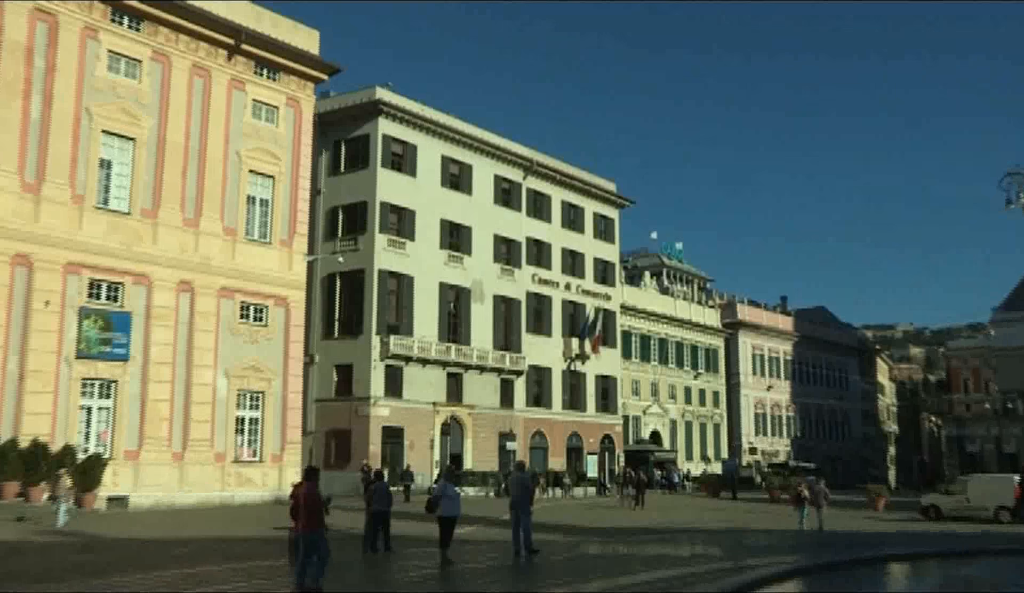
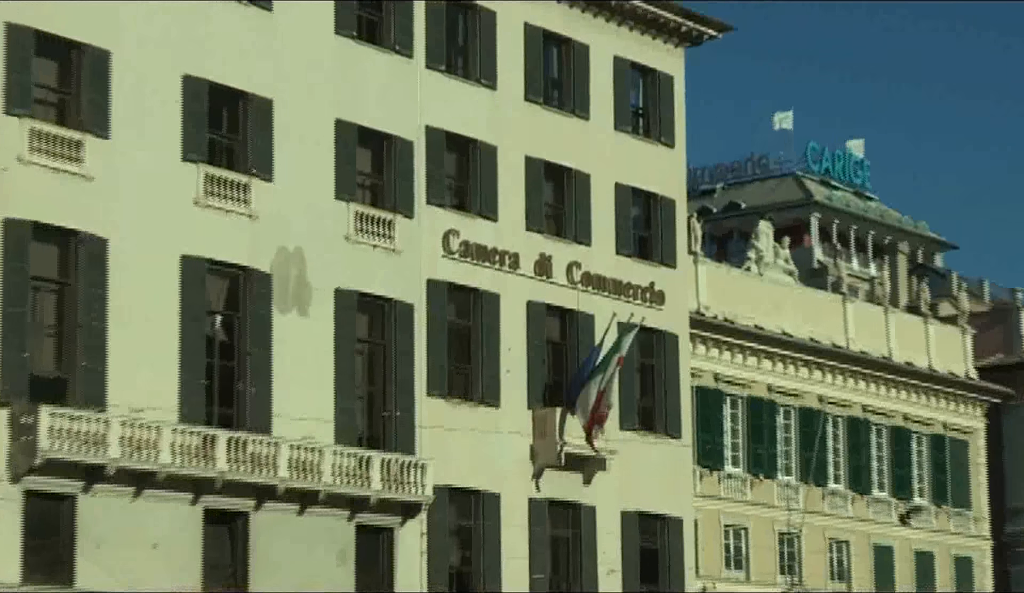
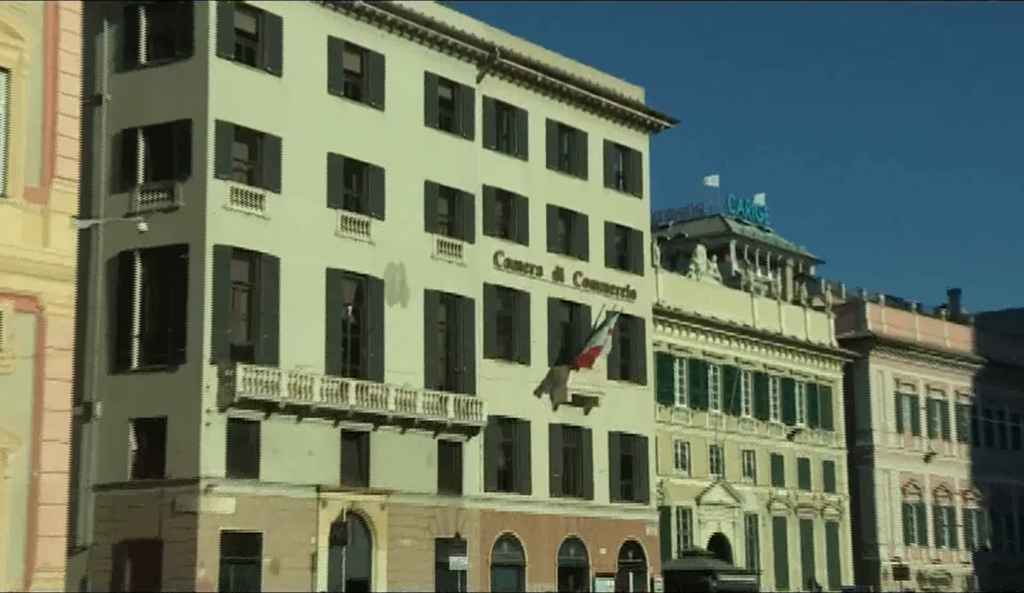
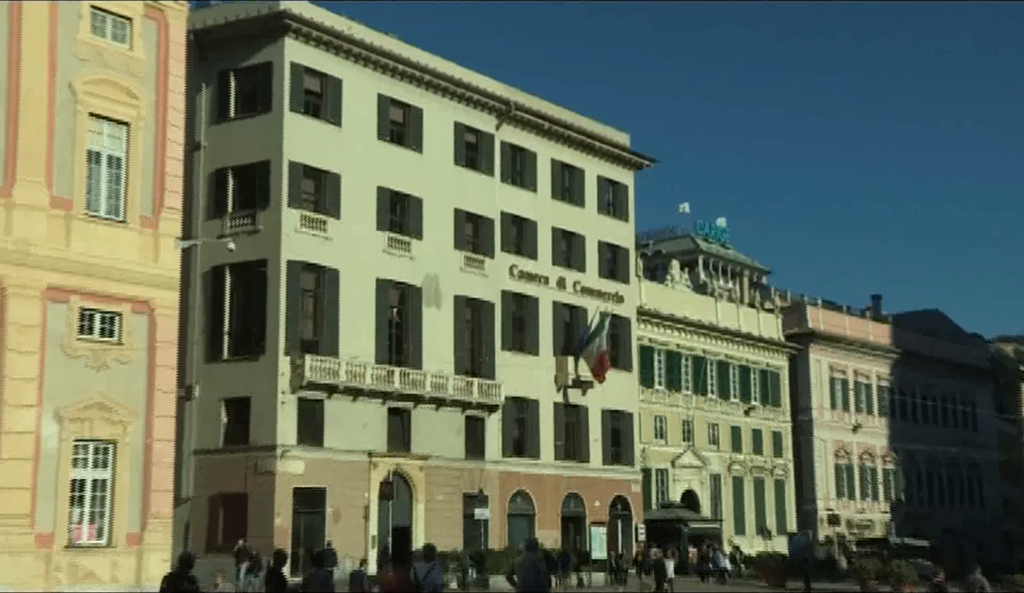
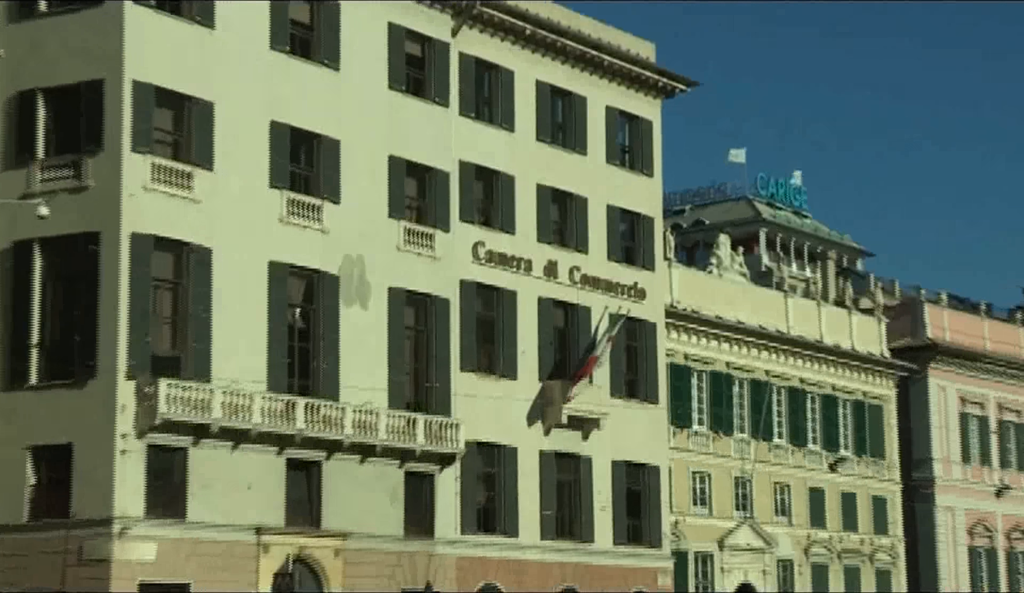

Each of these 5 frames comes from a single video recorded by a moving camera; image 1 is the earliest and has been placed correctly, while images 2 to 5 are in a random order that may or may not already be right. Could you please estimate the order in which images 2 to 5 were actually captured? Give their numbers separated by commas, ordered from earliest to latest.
4, 3, 5, 2
